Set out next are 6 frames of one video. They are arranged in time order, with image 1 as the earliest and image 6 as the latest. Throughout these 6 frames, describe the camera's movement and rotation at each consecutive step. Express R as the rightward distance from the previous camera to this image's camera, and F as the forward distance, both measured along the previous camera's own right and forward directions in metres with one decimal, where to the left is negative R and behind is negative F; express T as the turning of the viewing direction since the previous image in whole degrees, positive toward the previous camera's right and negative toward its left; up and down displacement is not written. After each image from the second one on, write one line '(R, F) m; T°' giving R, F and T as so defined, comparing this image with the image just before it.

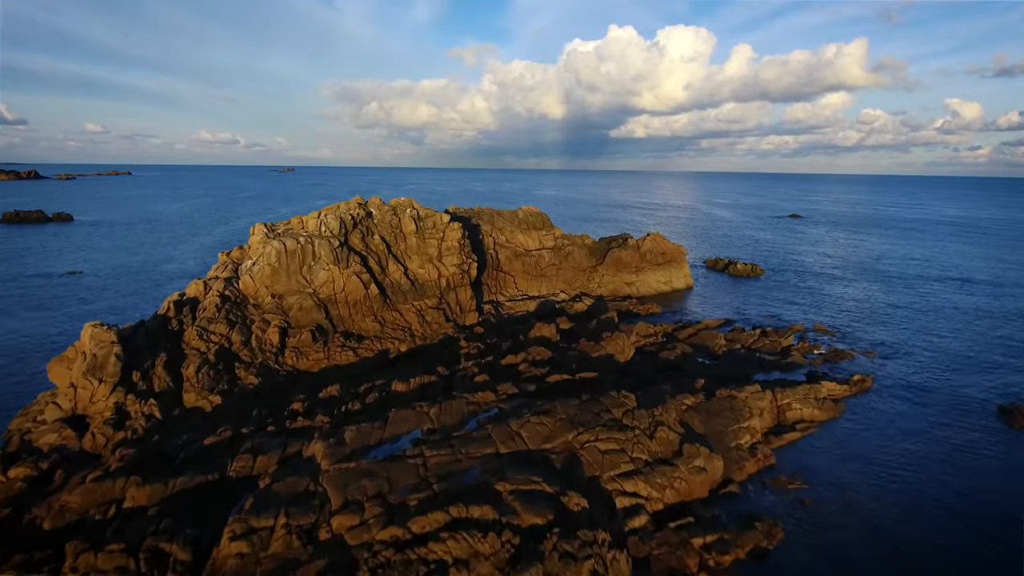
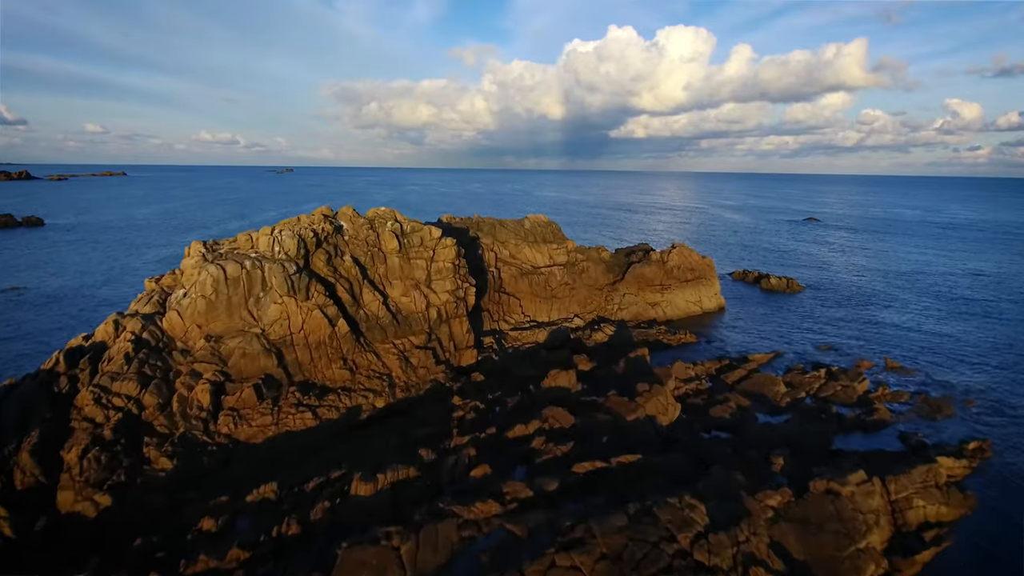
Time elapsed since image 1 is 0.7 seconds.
(-1.0, +8.6) m; 0°
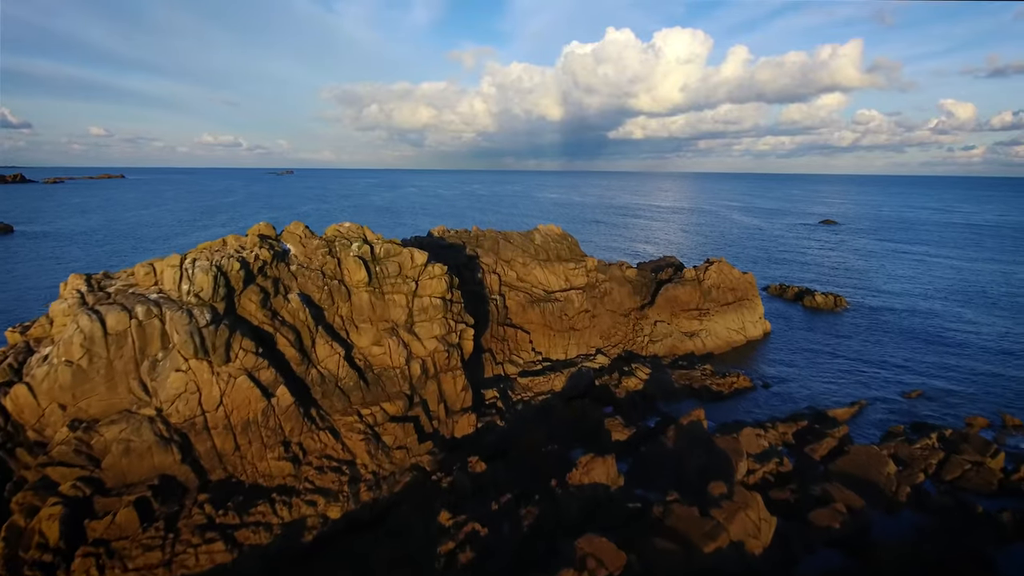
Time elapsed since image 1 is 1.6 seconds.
(-1.3, +9.1) m; 0°
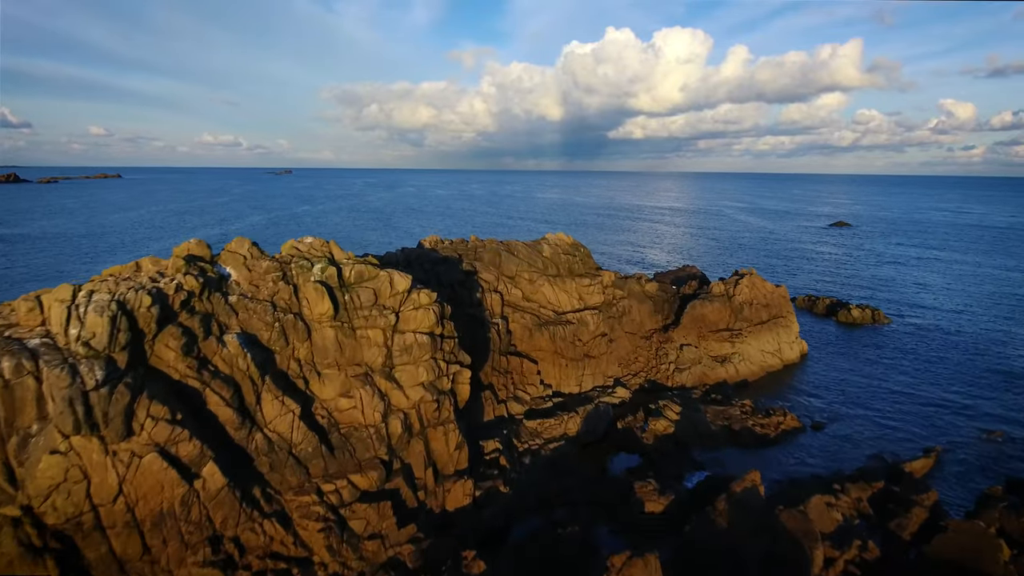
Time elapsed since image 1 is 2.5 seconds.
(-0.6, +5.6) m; 0°
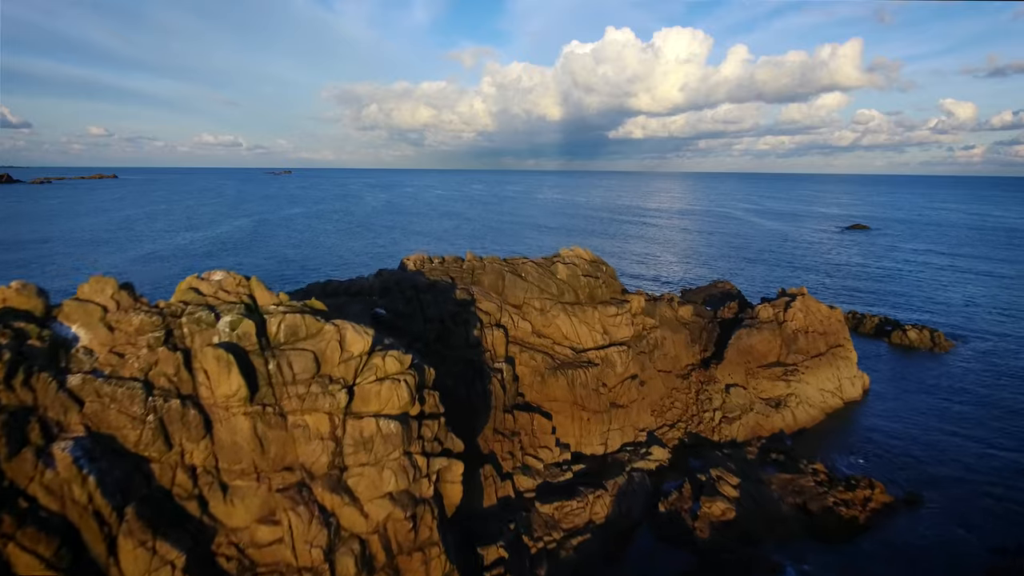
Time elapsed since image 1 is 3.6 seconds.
(-0.7, +6.8) m; 0°
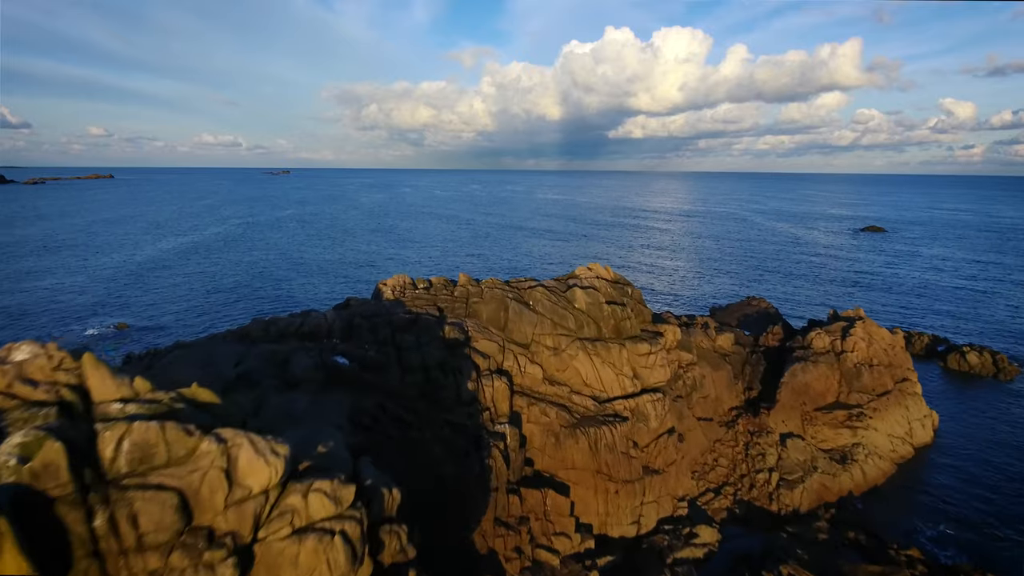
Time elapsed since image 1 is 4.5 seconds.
(-0.4, +5.6) m; 0°
